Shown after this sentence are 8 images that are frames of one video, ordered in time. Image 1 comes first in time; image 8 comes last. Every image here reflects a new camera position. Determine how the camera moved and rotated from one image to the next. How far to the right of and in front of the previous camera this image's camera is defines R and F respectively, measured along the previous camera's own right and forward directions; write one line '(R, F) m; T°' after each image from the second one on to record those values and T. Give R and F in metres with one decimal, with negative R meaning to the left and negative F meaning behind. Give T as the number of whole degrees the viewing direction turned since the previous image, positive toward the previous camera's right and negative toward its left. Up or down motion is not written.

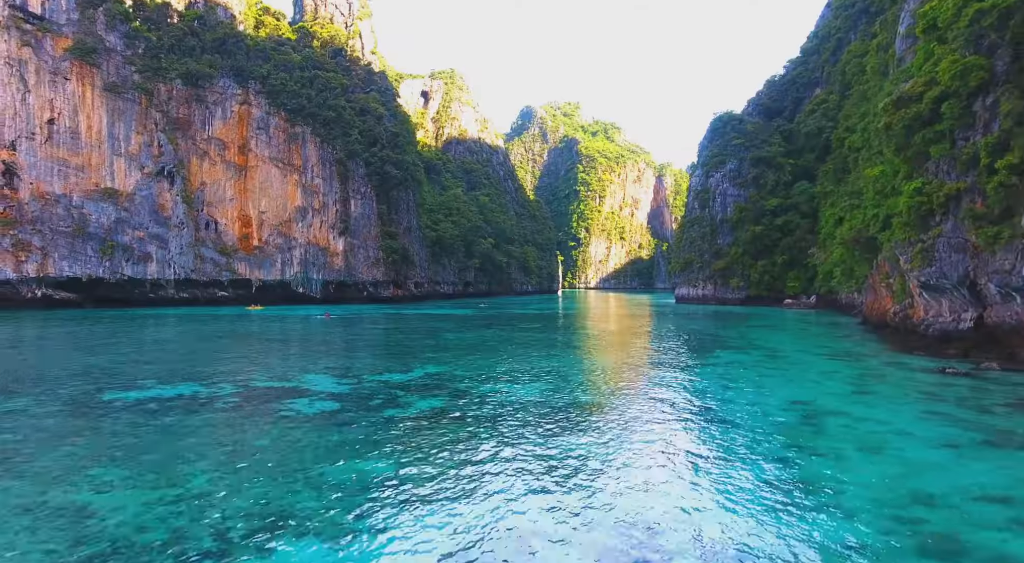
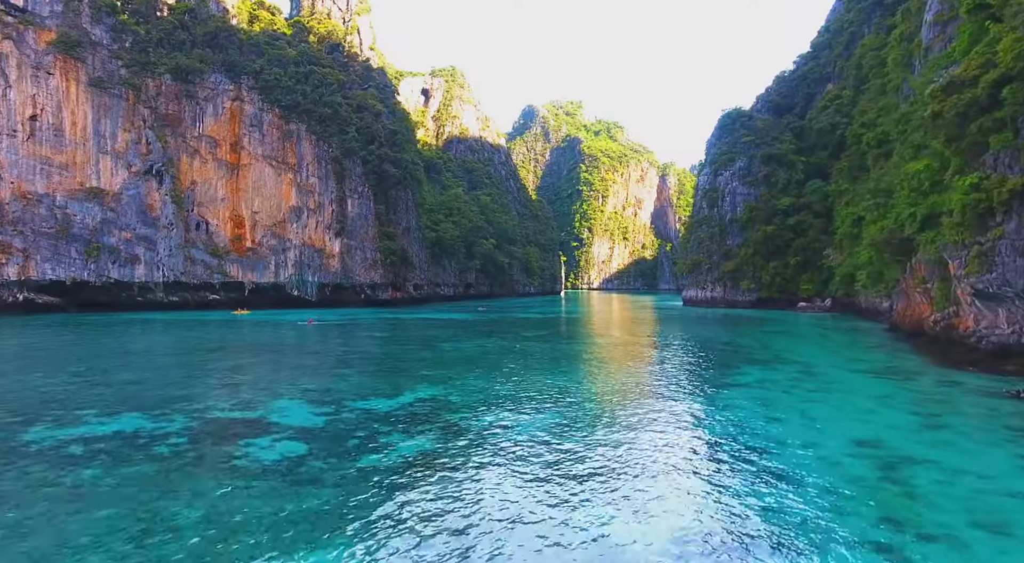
(0.0, +1.4) m; 0°
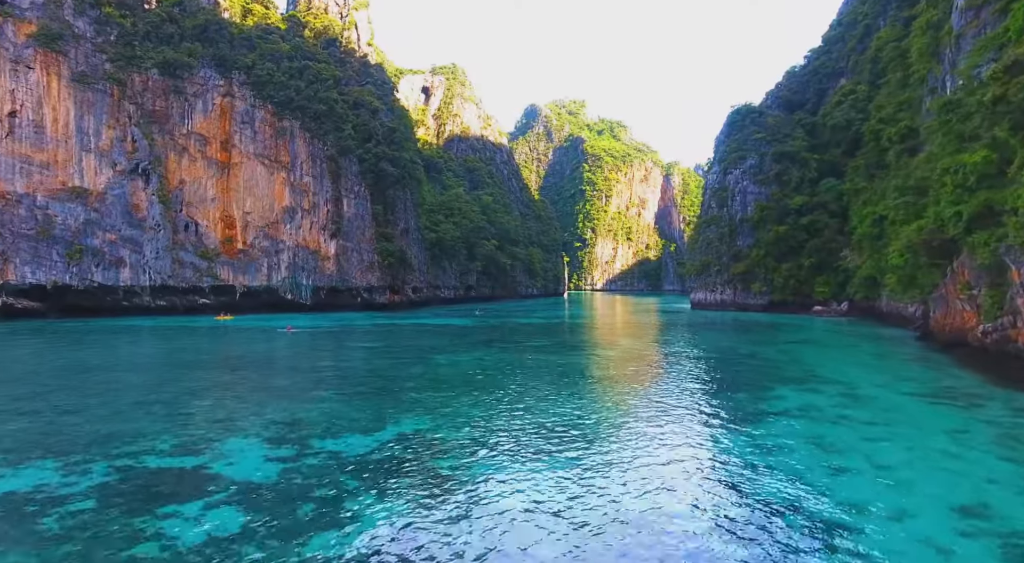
(0.0, +1.5) m; 0°
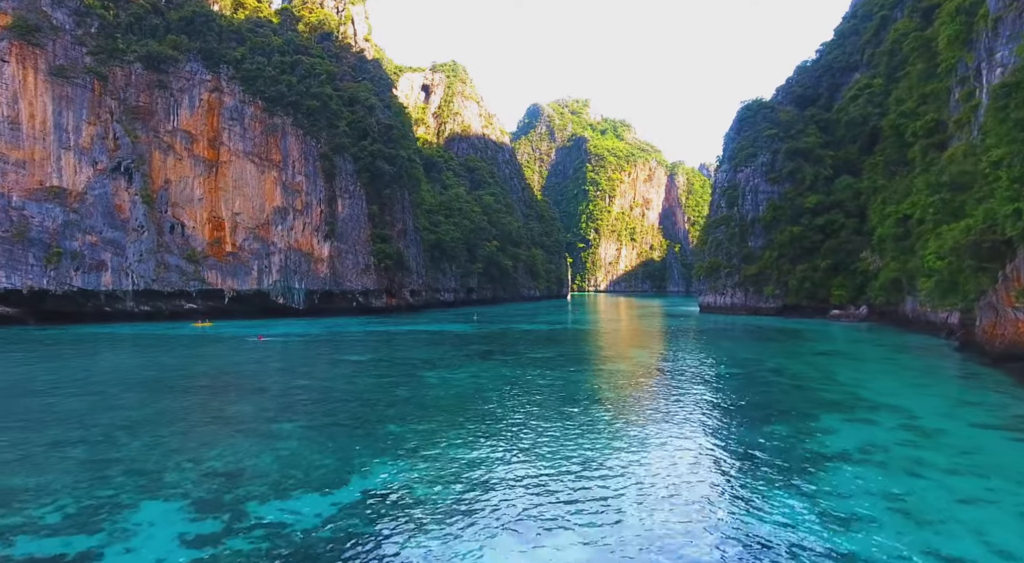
(+0.1, +1.6) m; 0°
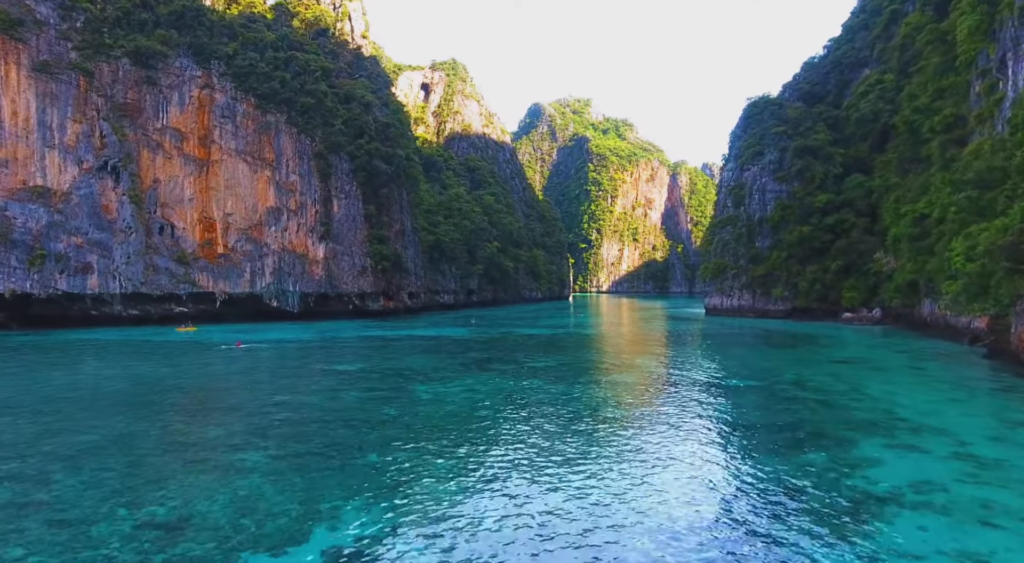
(+0.1, +1.1) m; 0°
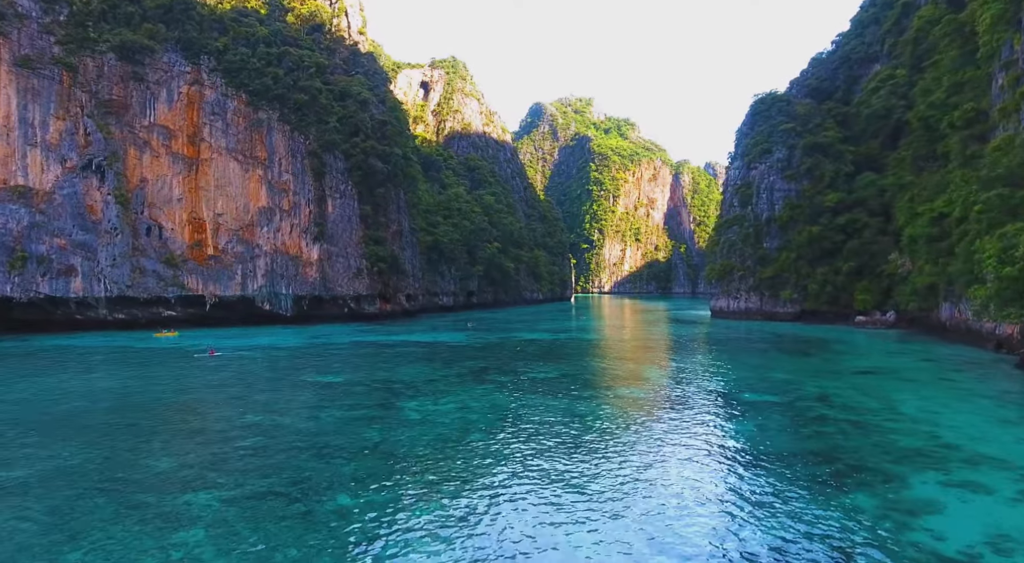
(+0.1, +1.1) m; 0°
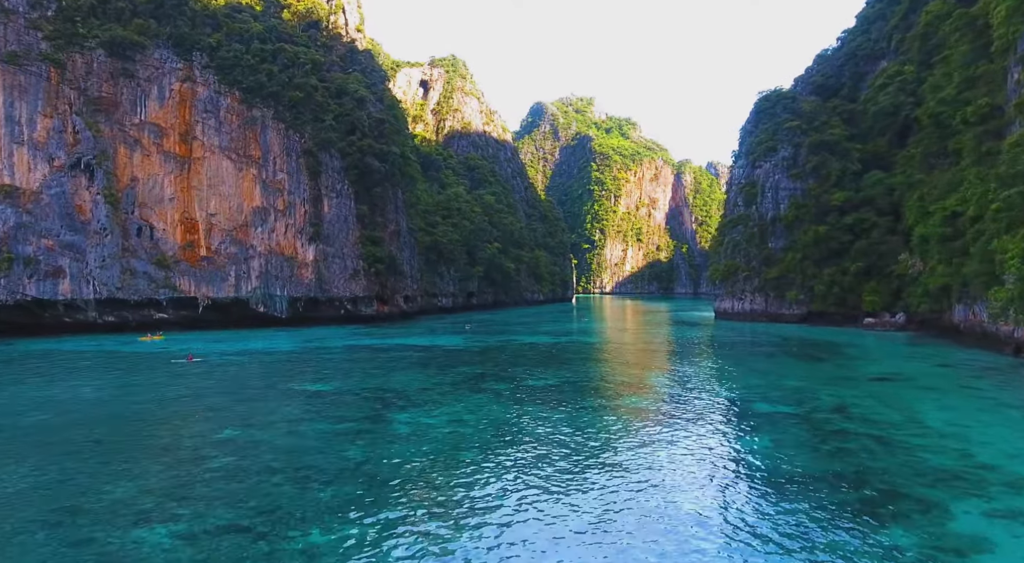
(+0.1, +0.7) m; 0°
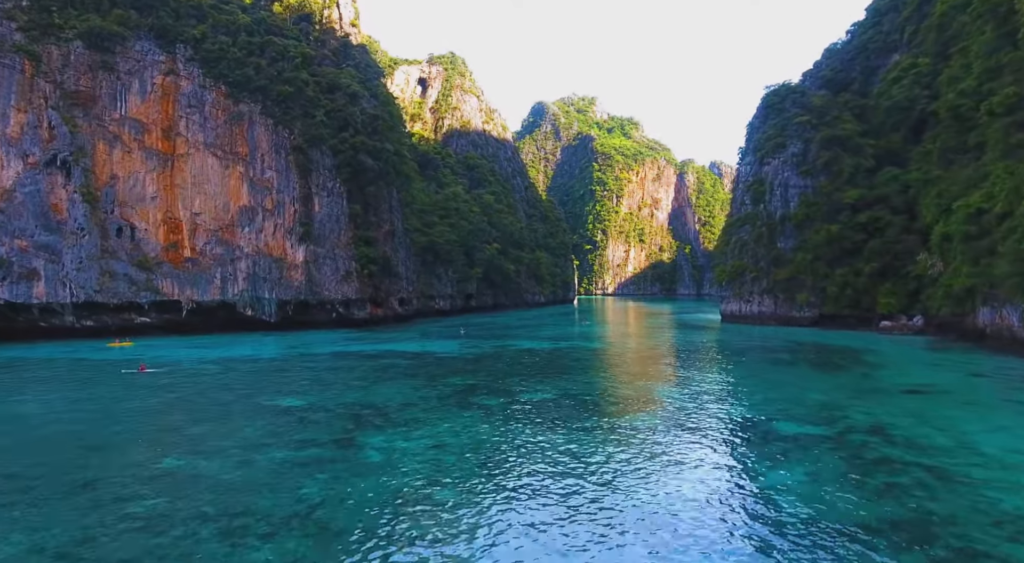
(+0.2, +1.4) m; 0°
